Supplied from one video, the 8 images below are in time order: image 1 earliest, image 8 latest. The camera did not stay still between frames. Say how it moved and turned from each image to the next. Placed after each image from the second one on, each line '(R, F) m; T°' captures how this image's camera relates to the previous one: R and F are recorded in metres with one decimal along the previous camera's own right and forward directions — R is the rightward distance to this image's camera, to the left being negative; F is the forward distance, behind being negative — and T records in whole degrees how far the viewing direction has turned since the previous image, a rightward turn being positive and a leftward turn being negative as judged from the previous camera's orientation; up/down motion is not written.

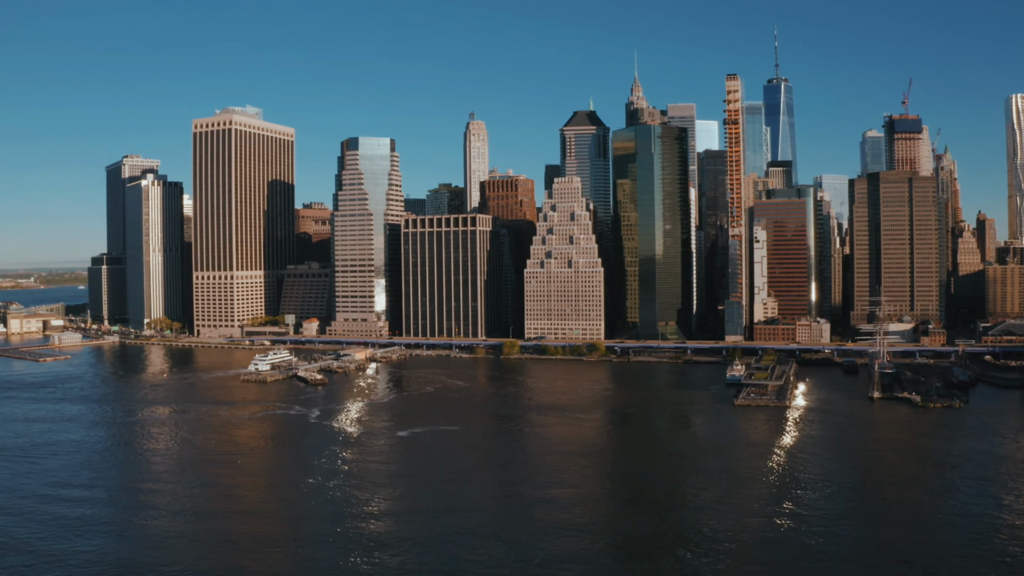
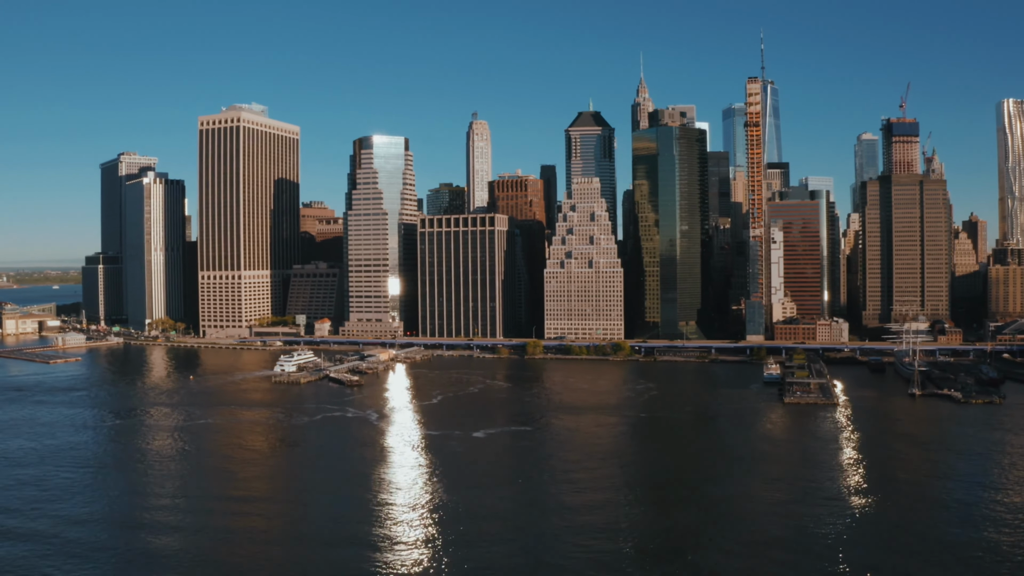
(-4.4, -0.1) m; +2°
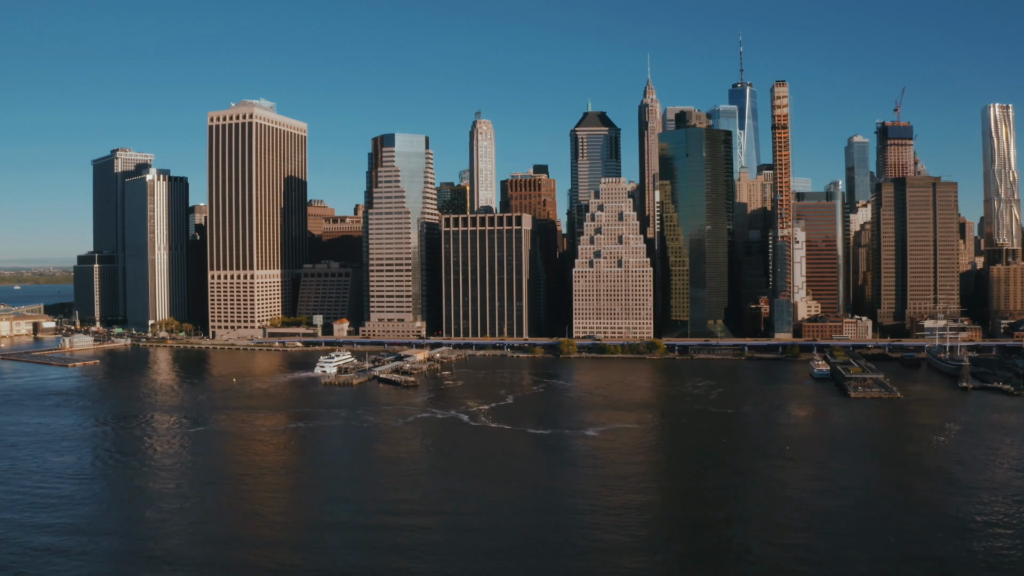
(-6.5, 0.0) m; +4°
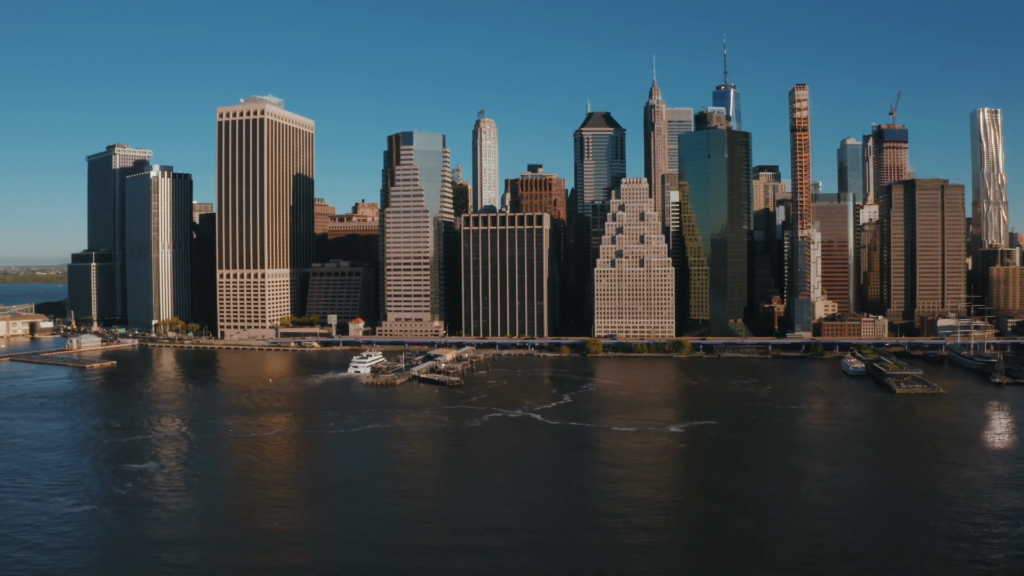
(-5.1, 0.0) m; +3°
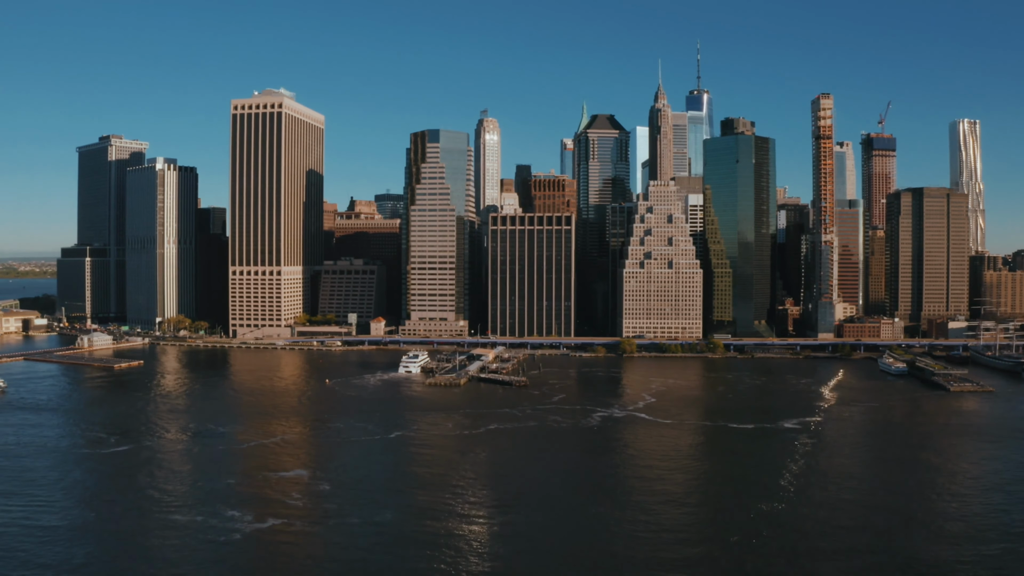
(-7.9, +0.1) m; +5°
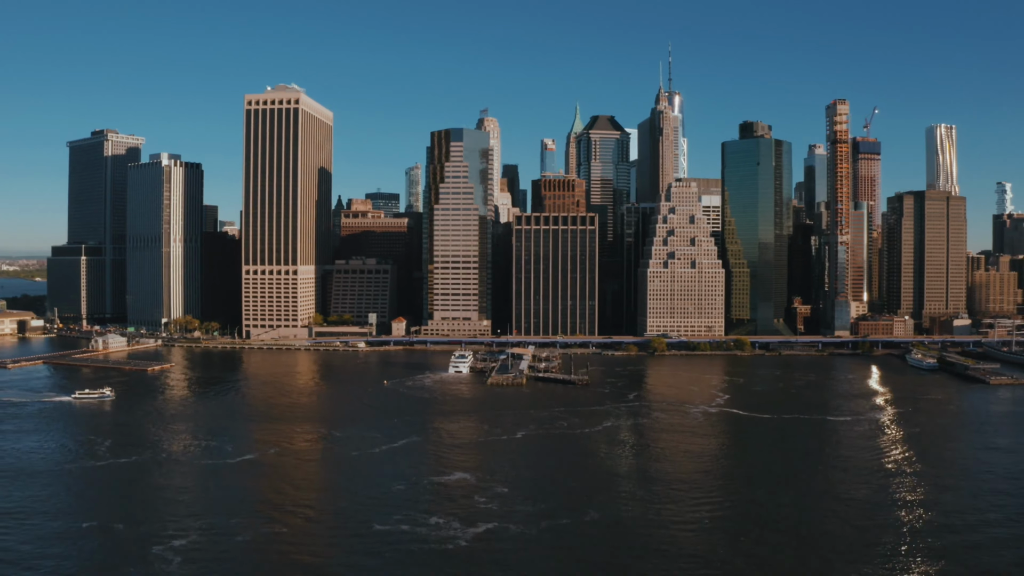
(-7.6, +0.1) m; +5°
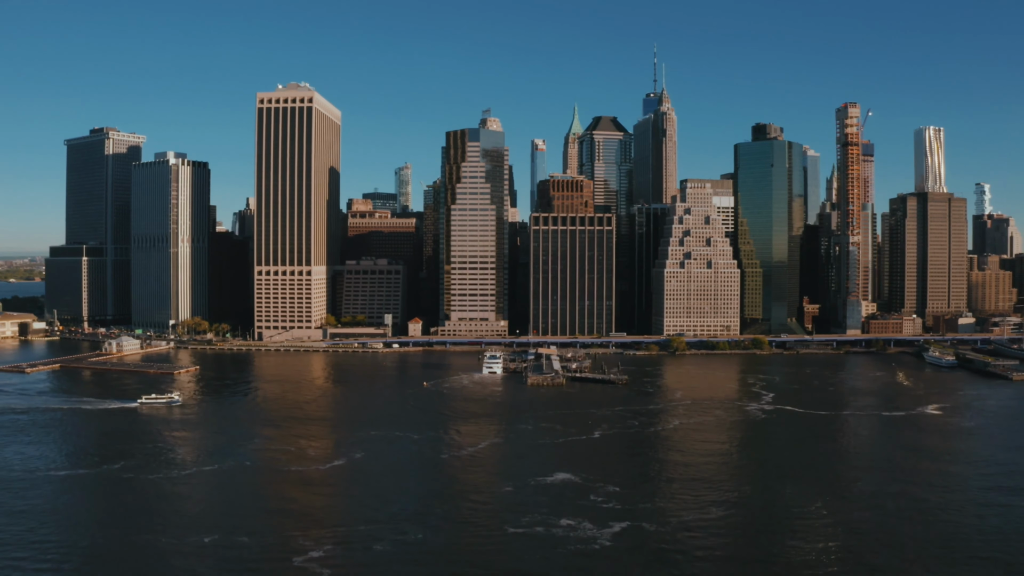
(-4.7, +0.1) m; +3°
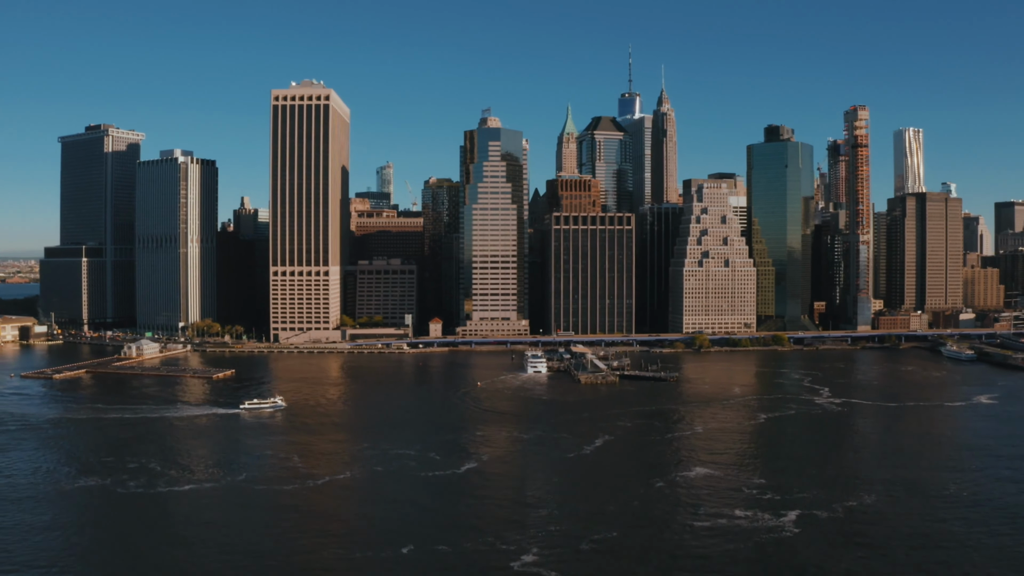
(-6.6, +0.2) m; +4°
